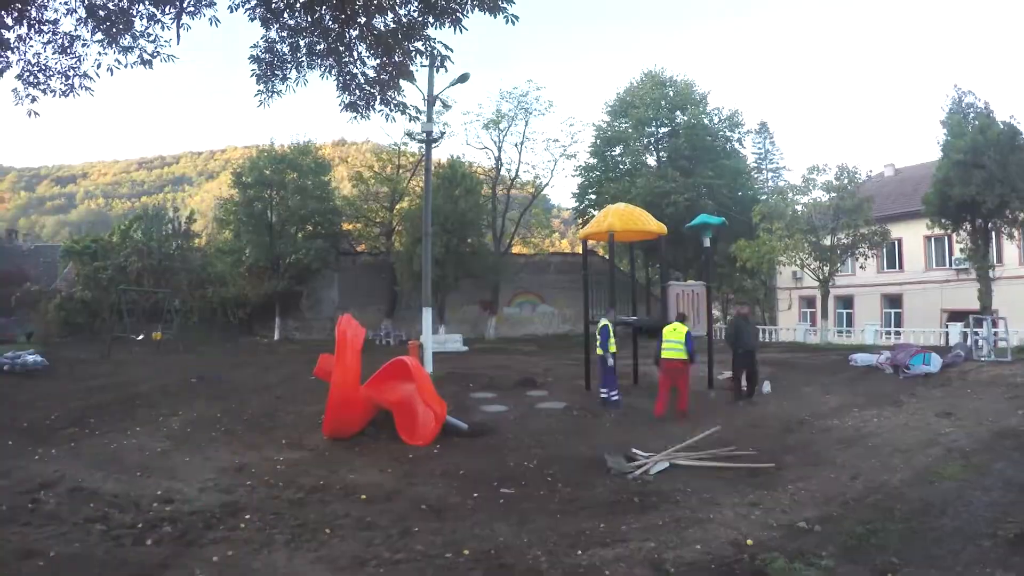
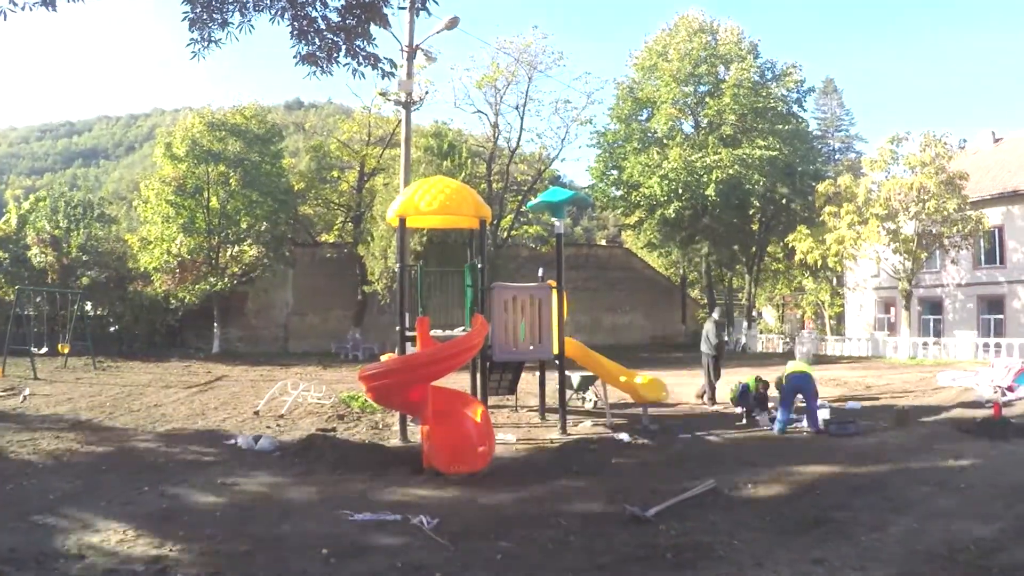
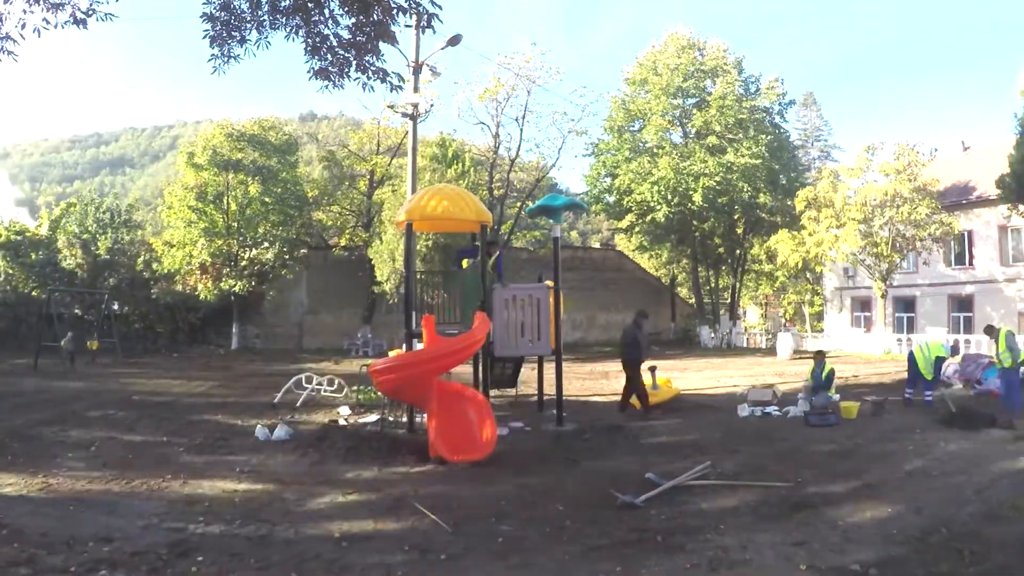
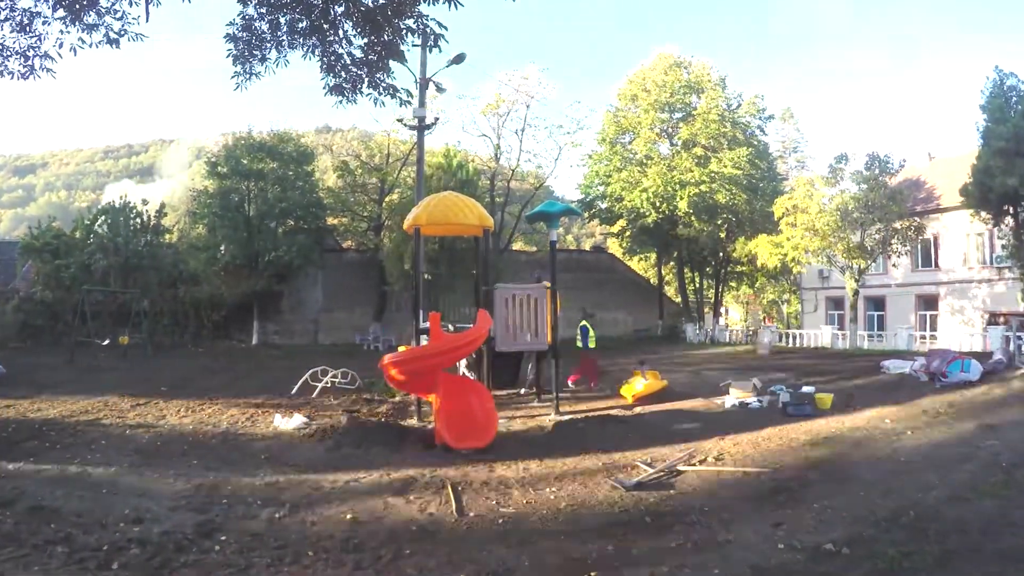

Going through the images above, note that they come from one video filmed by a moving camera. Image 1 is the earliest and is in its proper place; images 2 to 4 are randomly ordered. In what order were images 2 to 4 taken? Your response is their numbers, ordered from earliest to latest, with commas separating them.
4, 3, 2
